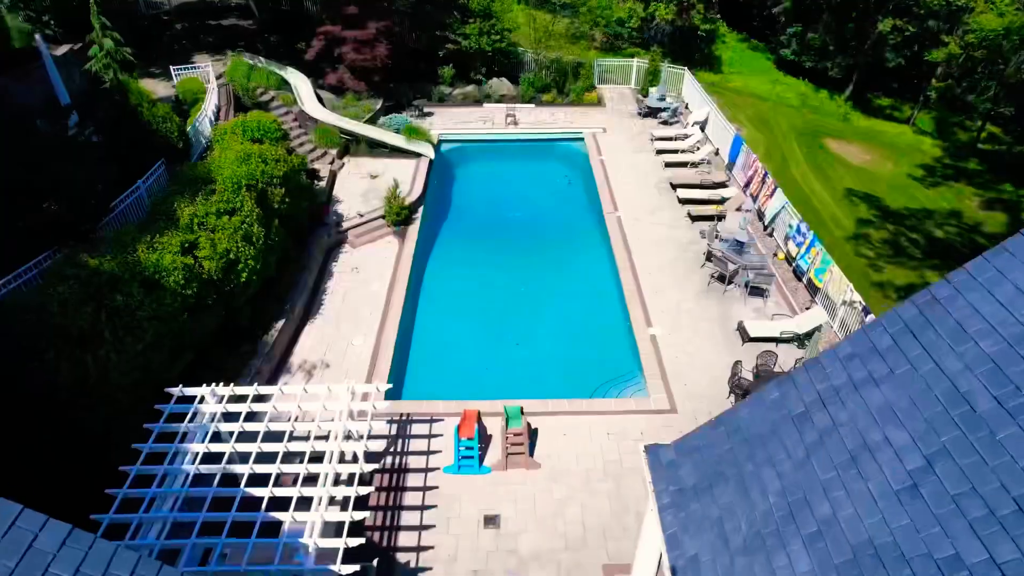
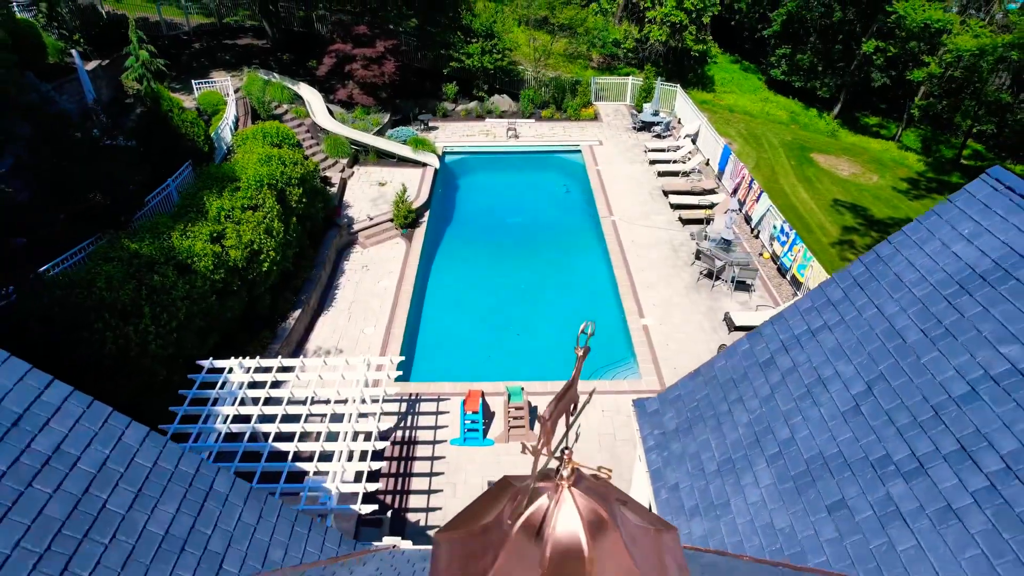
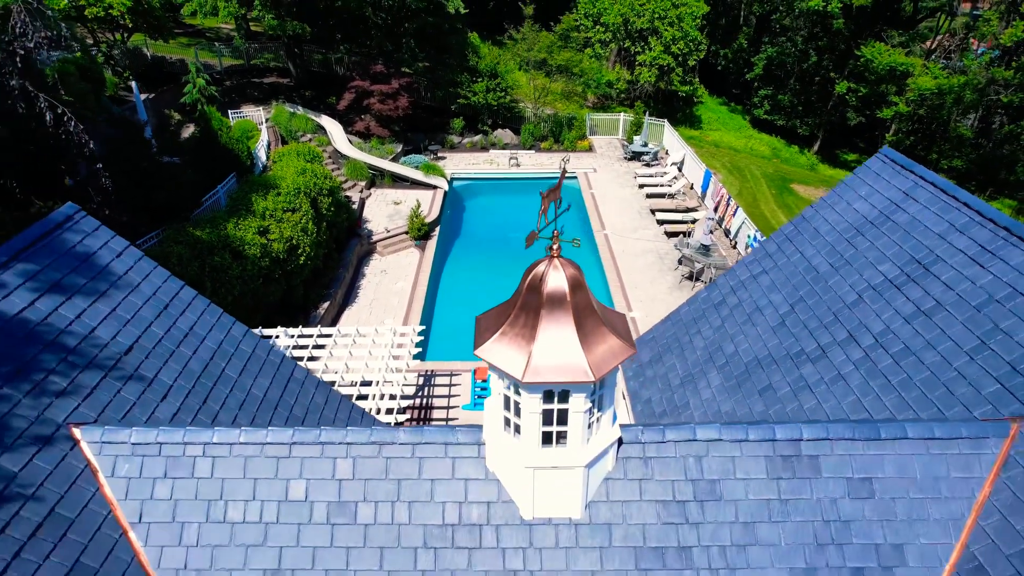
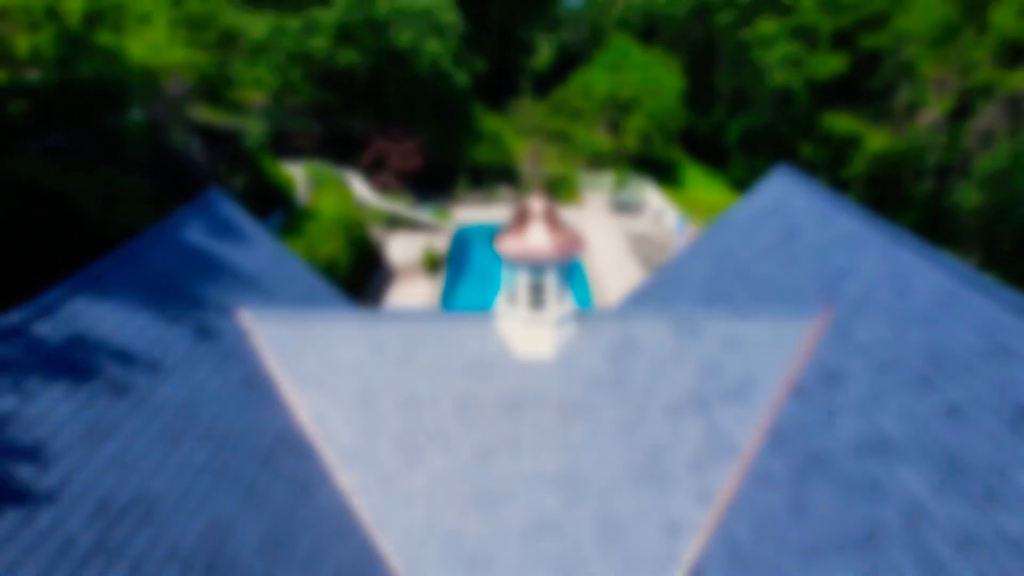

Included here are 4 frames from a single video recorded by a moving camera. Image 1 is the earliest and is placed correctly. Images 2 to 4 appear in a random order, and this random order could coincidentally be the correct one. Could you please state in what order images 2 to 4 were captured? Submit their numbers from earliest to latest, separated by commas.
2, 3, 4
